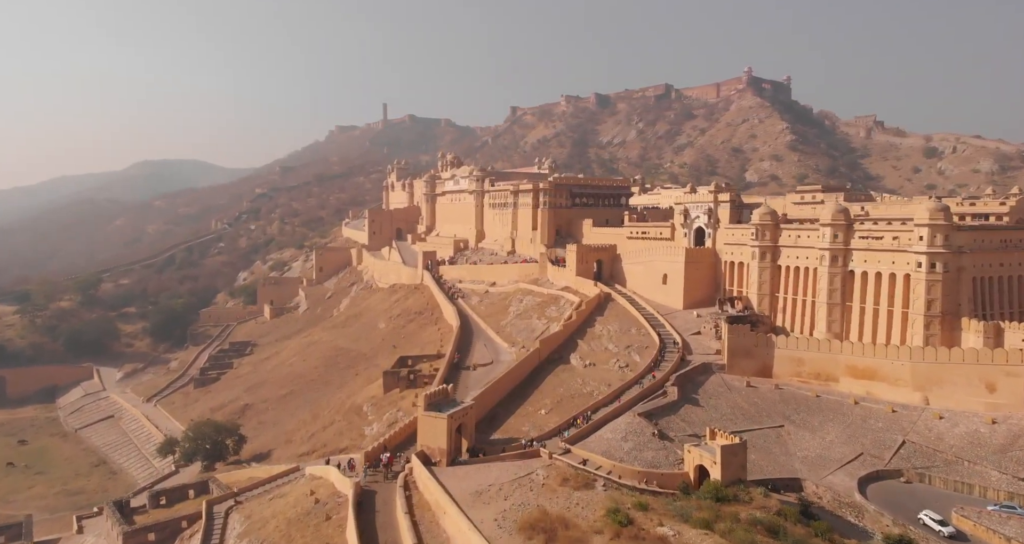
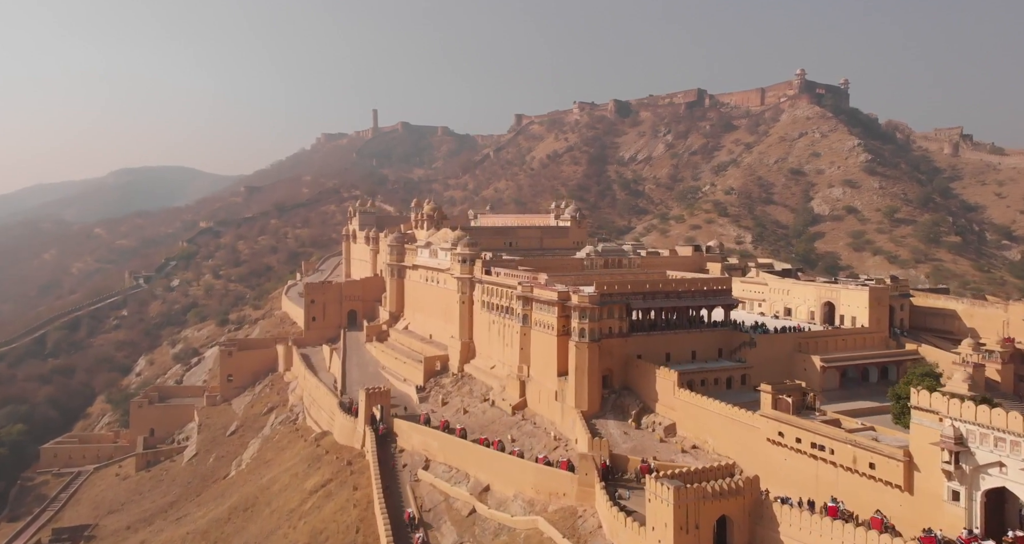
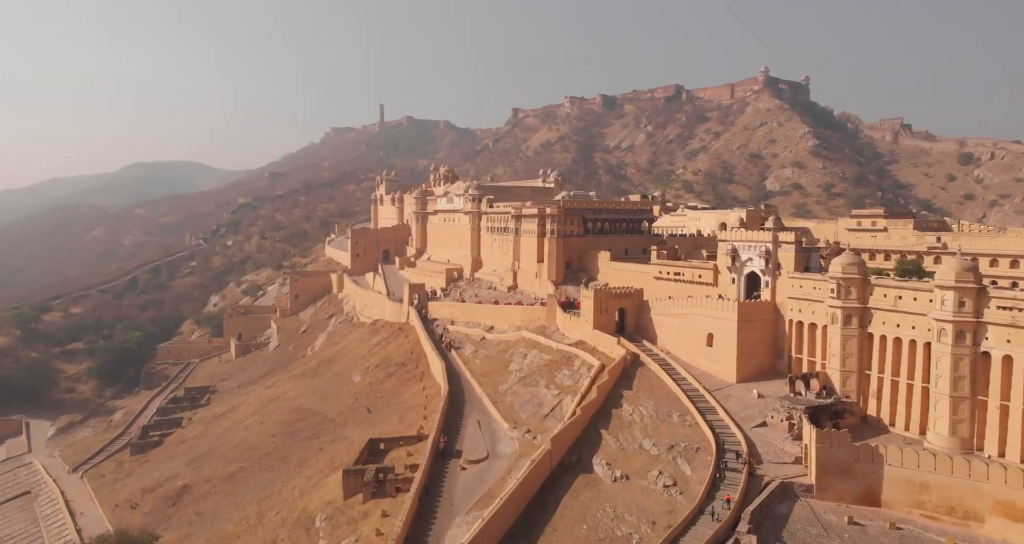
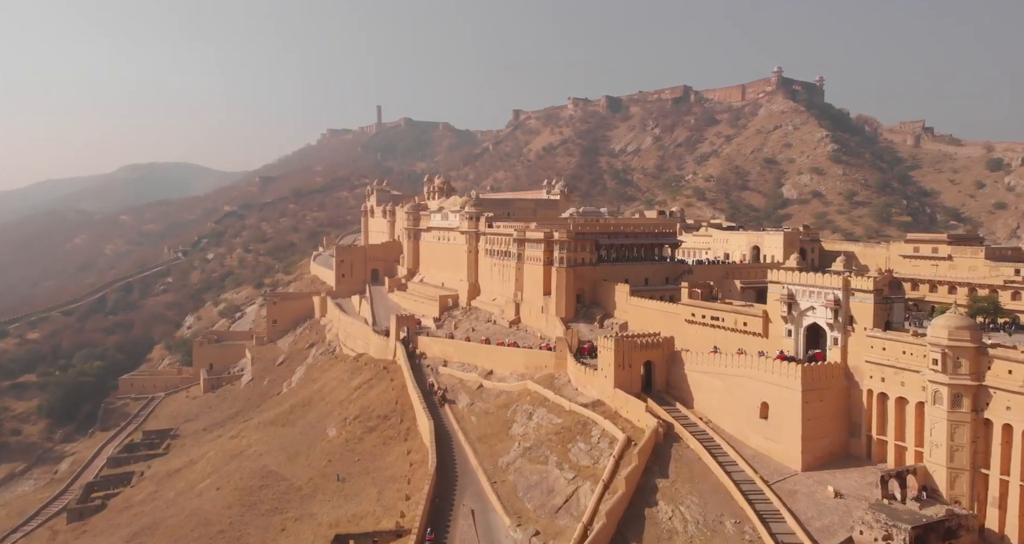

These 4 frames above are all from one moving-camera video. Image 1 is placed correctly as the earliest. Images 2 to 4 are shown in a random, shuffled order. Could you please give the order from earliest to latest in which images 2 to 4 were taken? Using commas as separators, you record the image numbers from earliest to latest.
3, 4, 2
